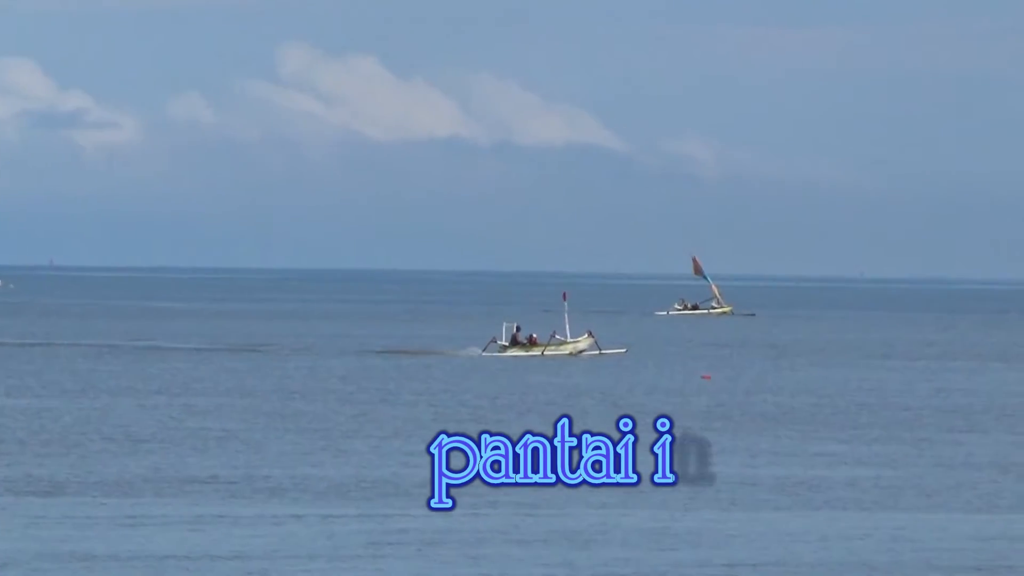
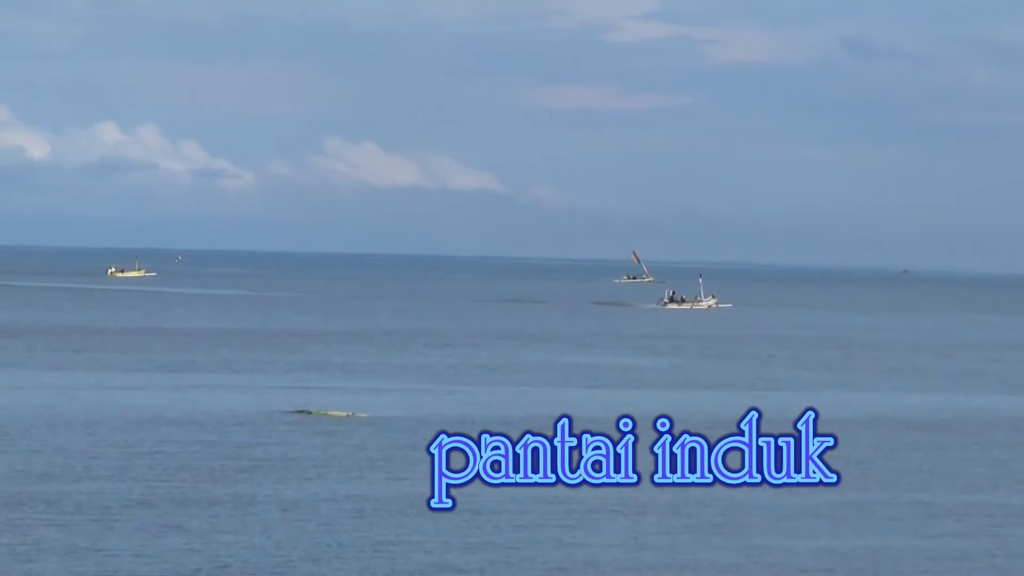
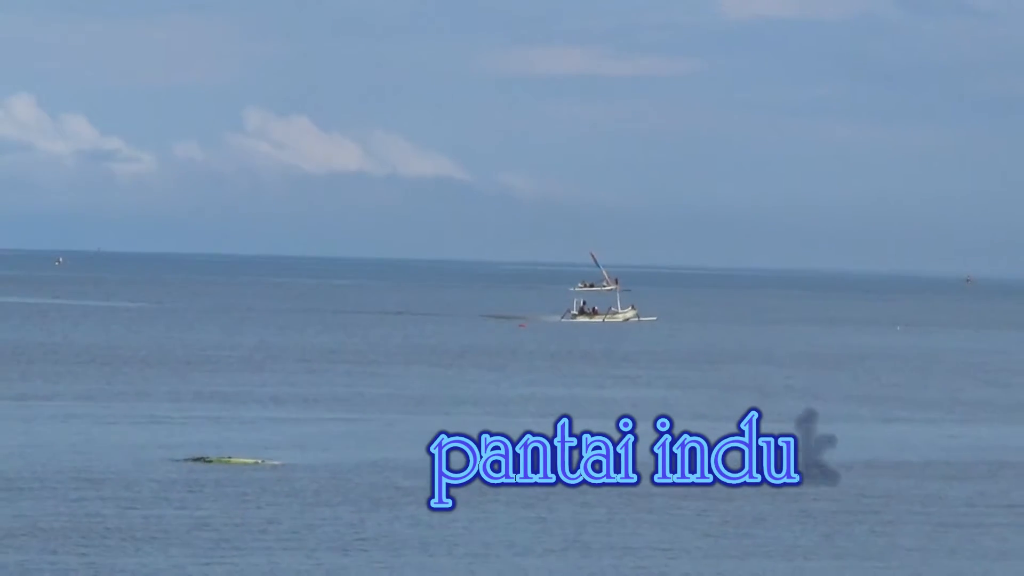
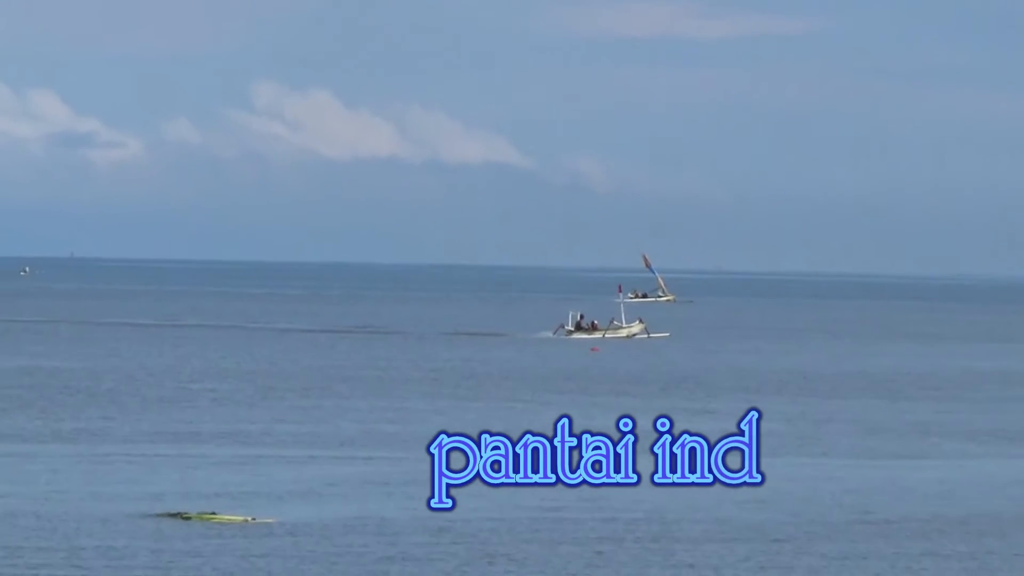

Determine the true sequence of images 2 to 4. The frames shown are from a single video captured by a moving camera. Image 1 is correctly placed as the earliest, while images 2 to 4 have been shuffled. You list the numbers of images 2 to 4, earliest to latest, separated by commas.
4, 3, 2
